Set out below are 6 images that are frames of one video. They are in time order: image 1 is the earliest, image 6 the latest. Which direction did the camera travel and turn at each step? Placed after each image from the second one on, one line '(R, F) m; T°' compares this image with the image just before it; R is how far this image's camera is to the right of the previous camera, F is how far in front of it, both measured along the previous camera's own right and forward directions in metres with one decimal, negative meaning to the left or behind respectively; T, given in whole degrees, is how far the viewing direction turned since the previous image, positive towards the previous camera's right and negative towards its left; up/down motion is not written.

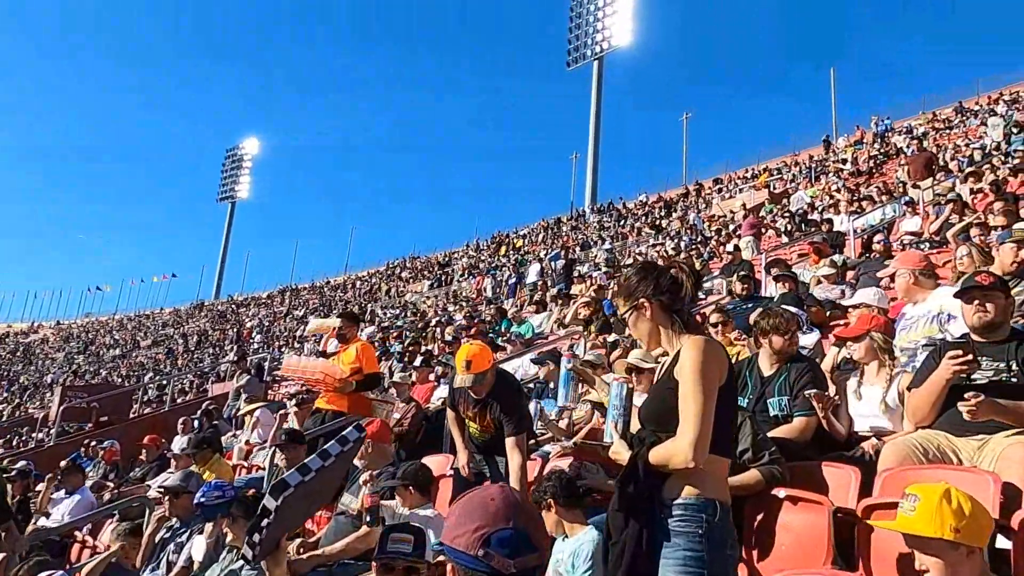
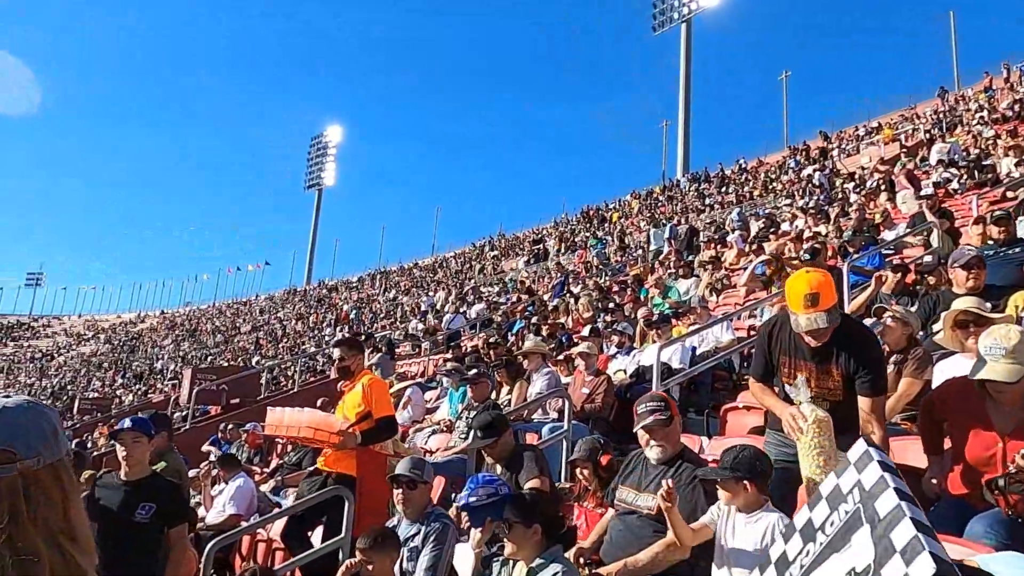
(-1.2, +1.1) m; -6°
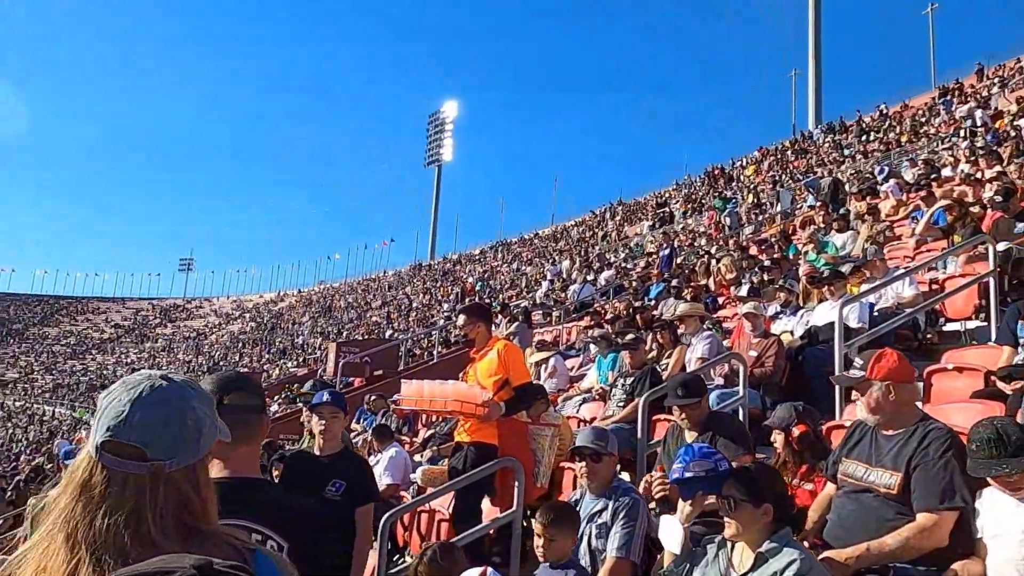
(-0.3, +0.3) m; -9°
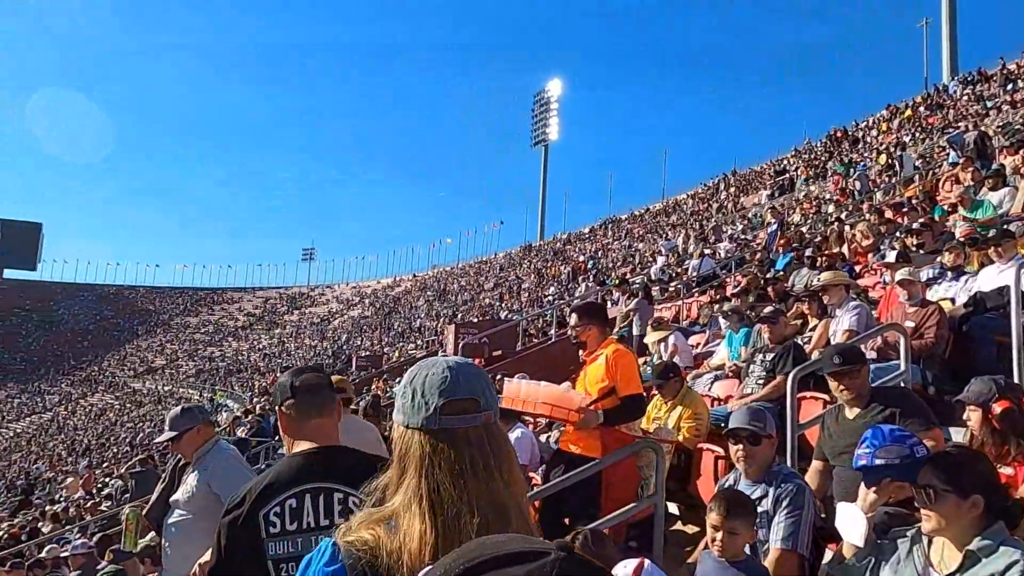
(-0.1, +0.2) m; -8°
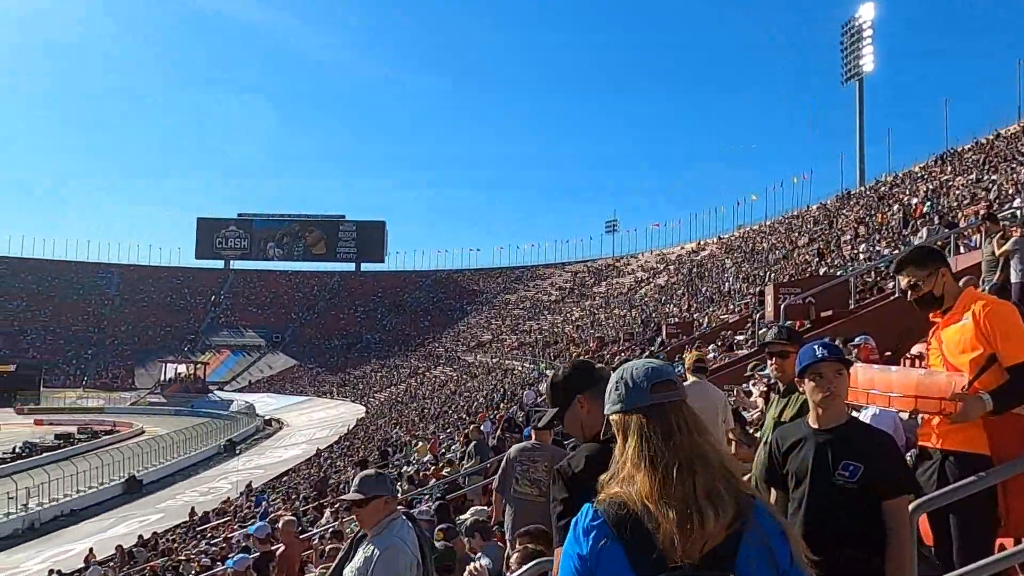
(-0.2, +0.8) m; -23°
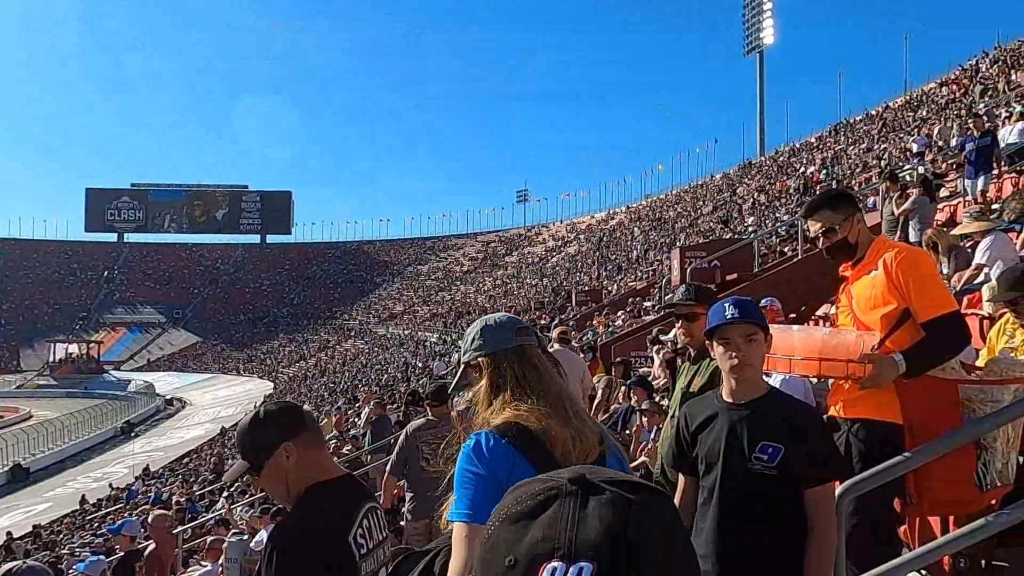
(+0.2, +0.7) m; +7°
